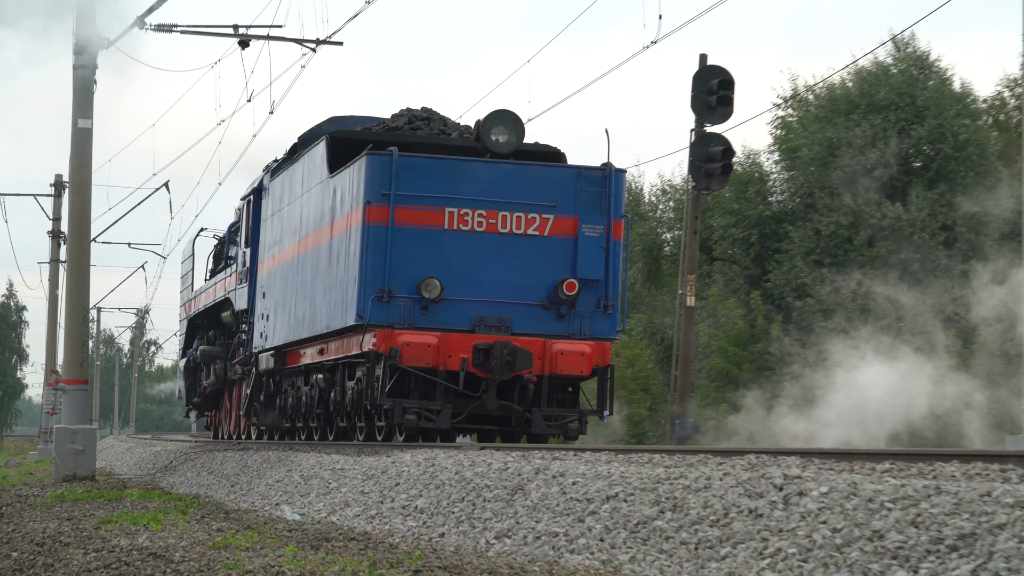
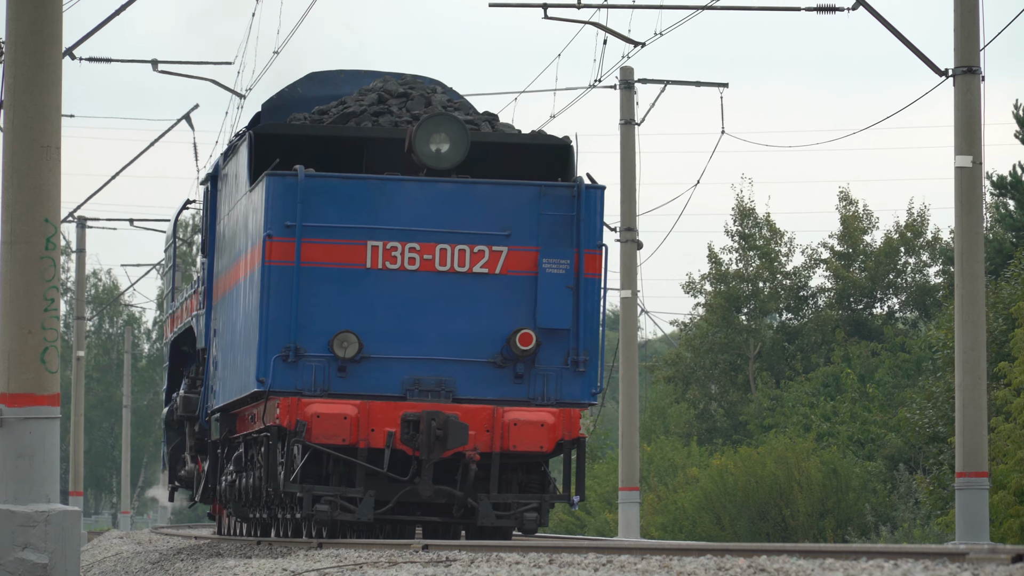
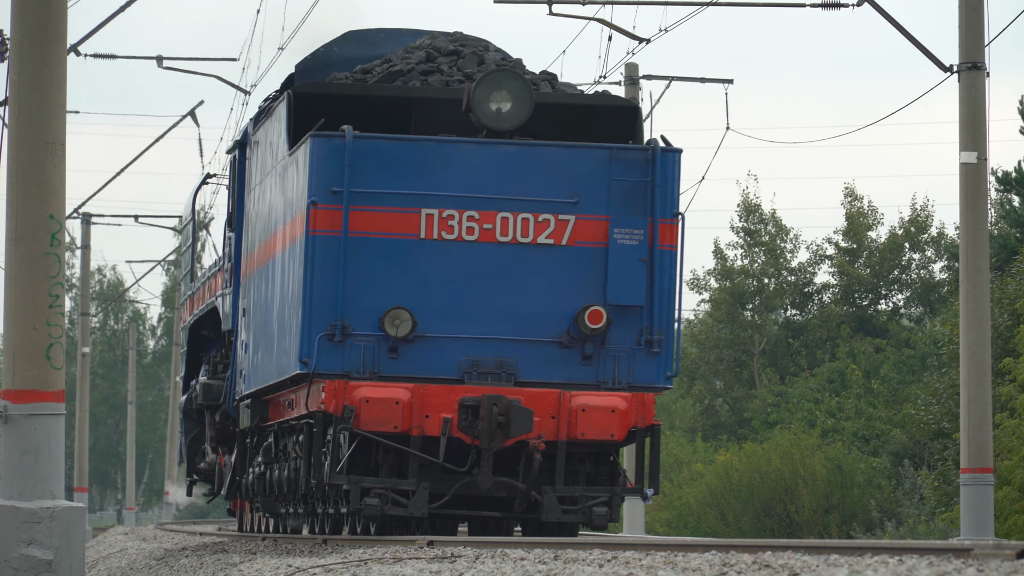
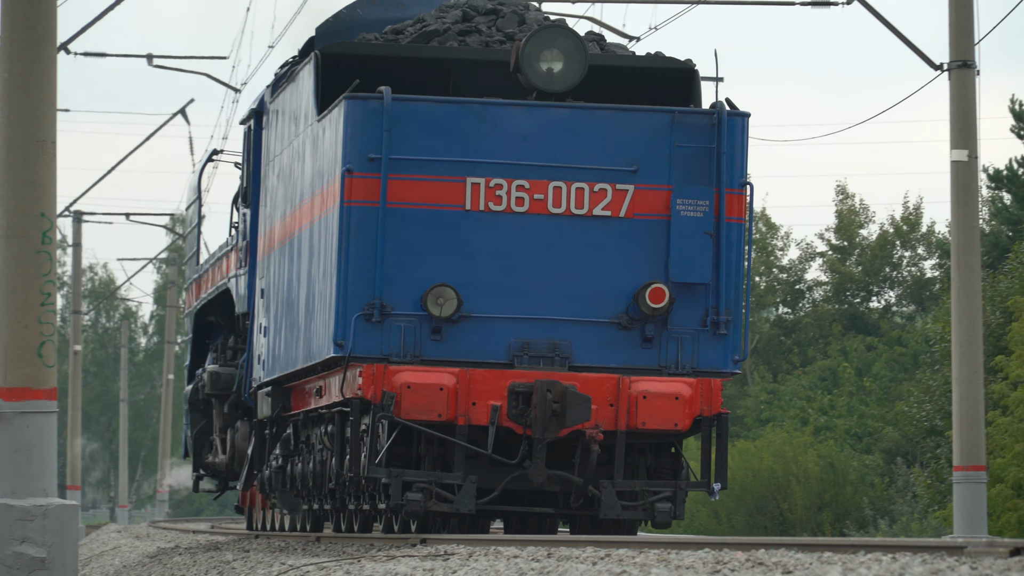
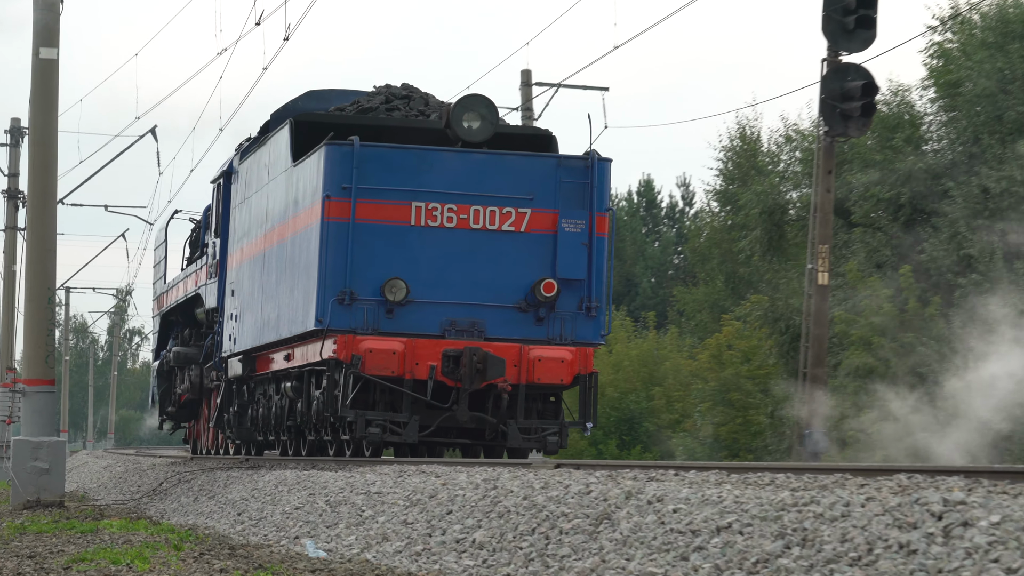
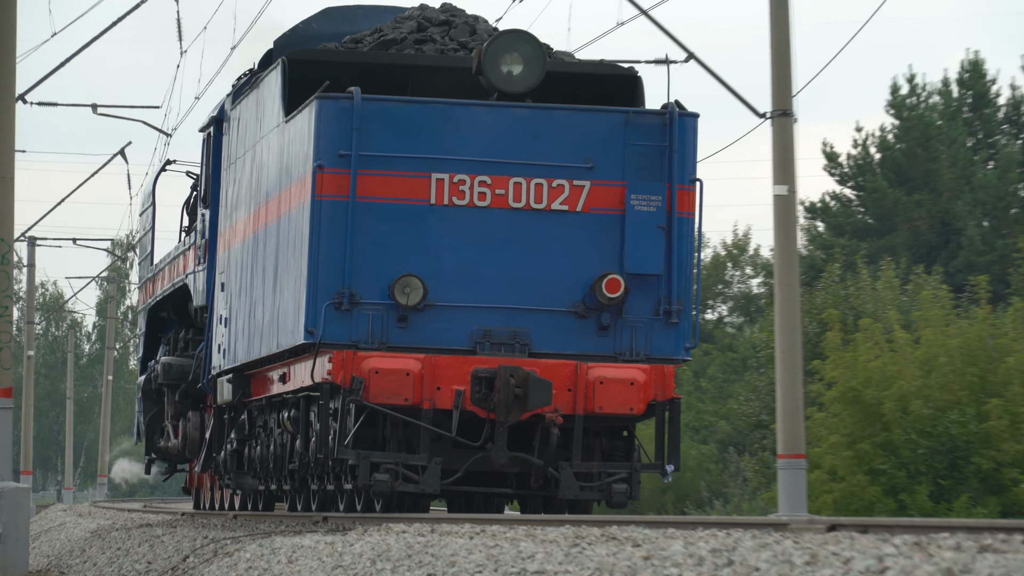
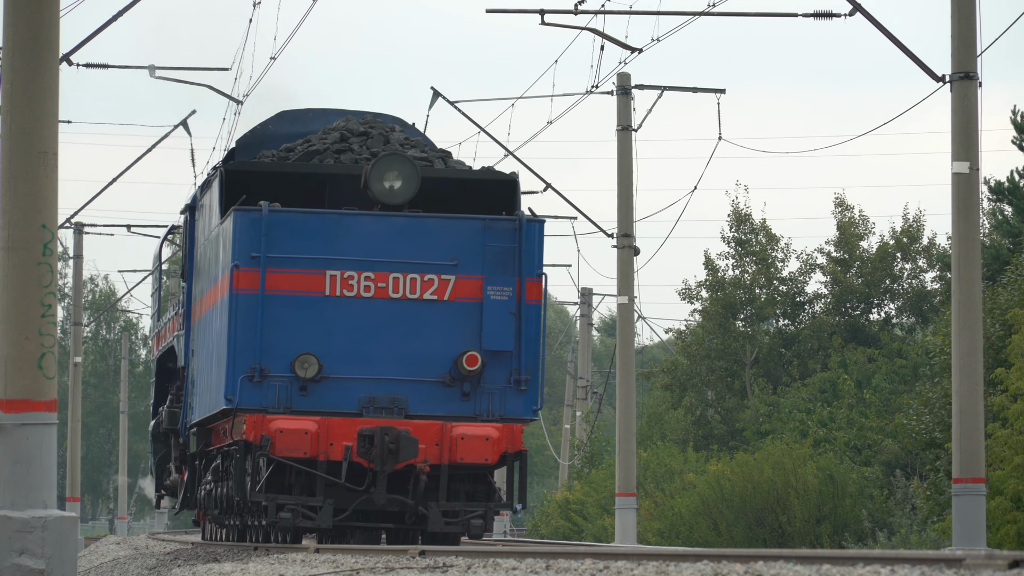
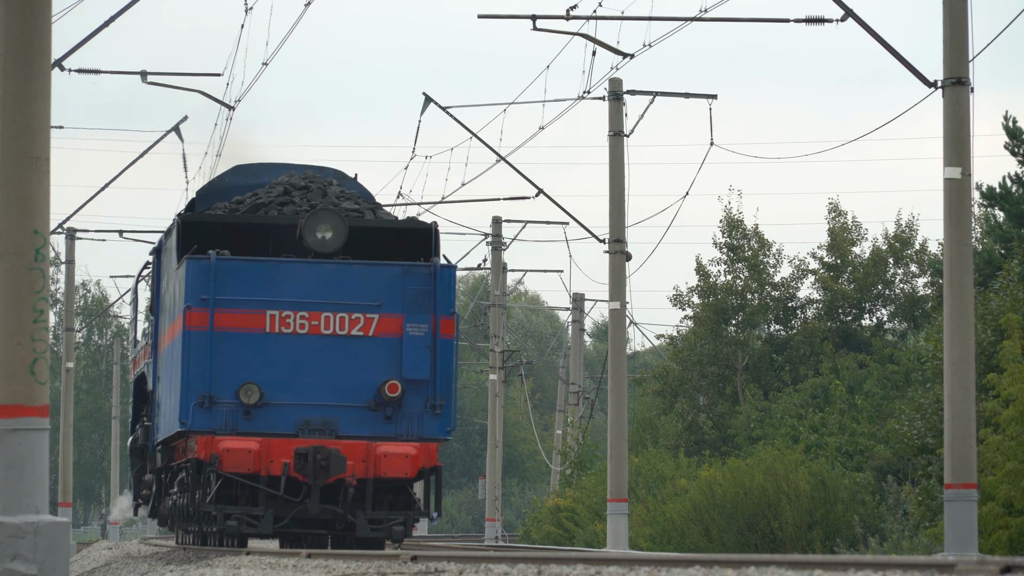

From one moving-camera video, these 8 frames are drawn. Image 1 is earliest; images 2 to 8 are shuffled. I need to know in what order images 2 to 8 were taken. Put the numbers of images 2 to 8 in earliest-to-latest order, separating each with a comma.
5, 6, 4, 3, 2, 7, 8
